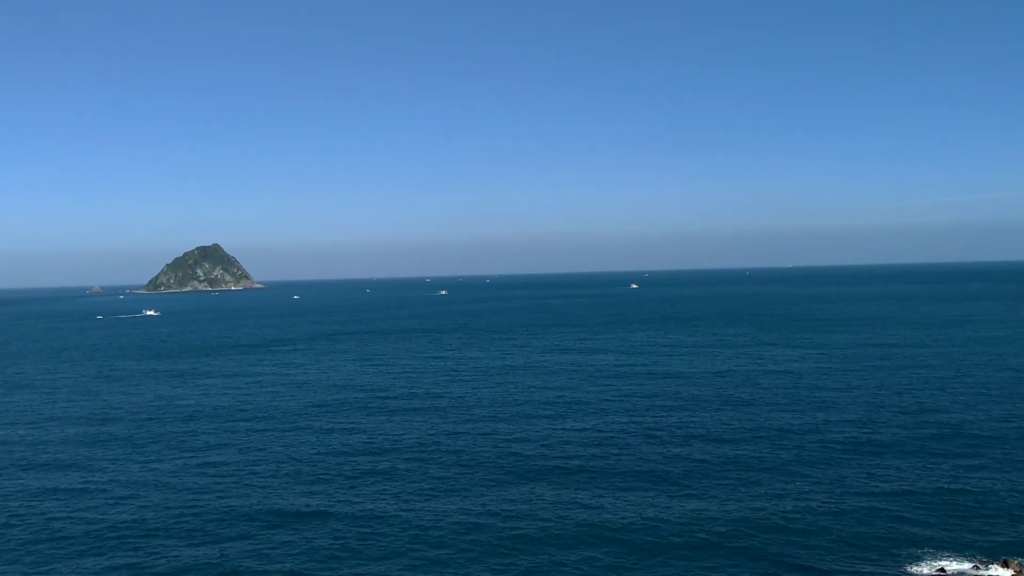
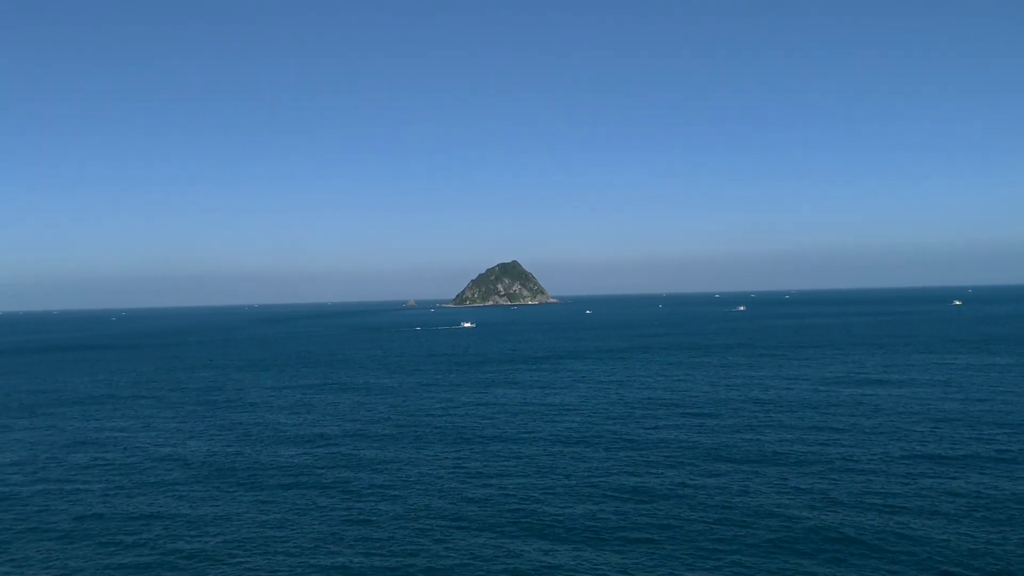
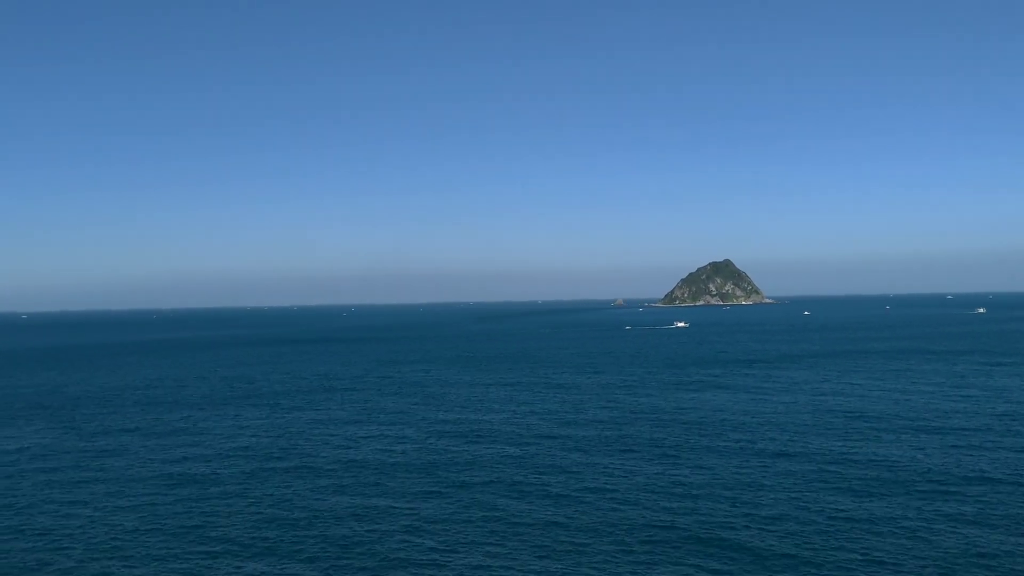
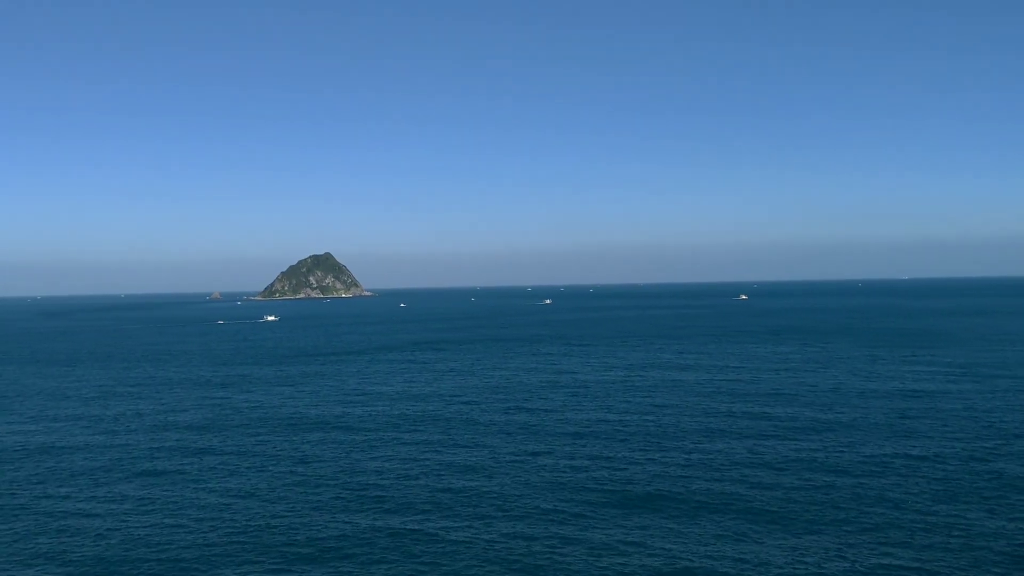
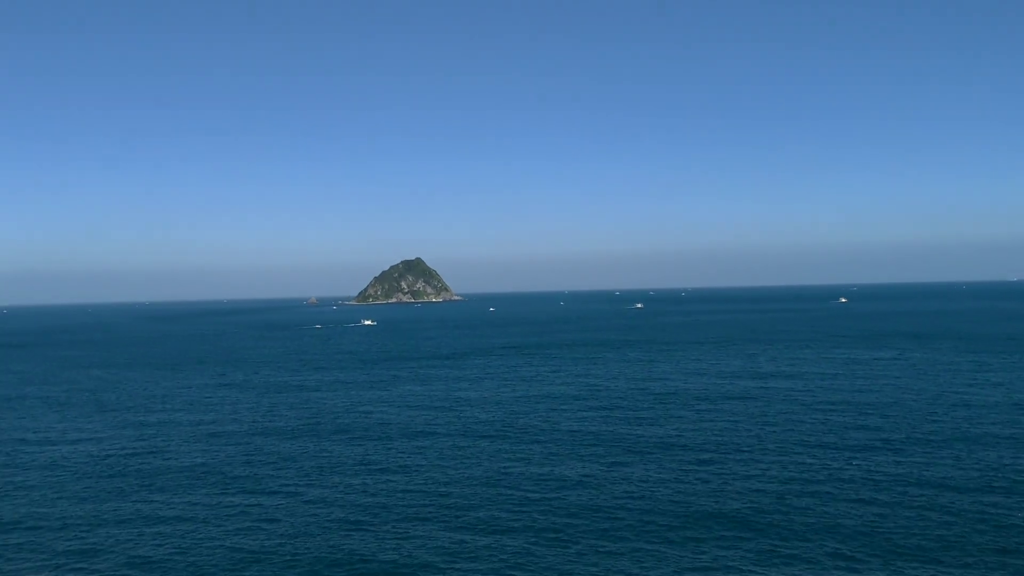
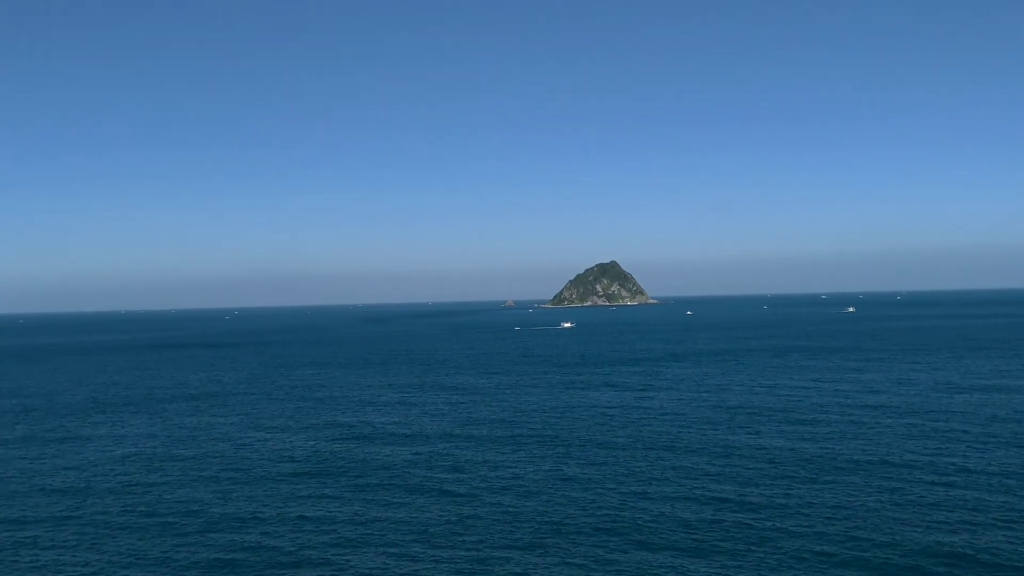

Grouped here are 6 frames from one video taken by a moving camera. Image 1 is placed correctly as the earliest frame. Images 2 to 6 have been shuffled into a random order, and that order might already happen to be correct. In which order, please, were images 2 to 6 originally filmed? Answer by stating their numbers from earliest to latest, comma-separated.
4, 5, 2, 6, 3
